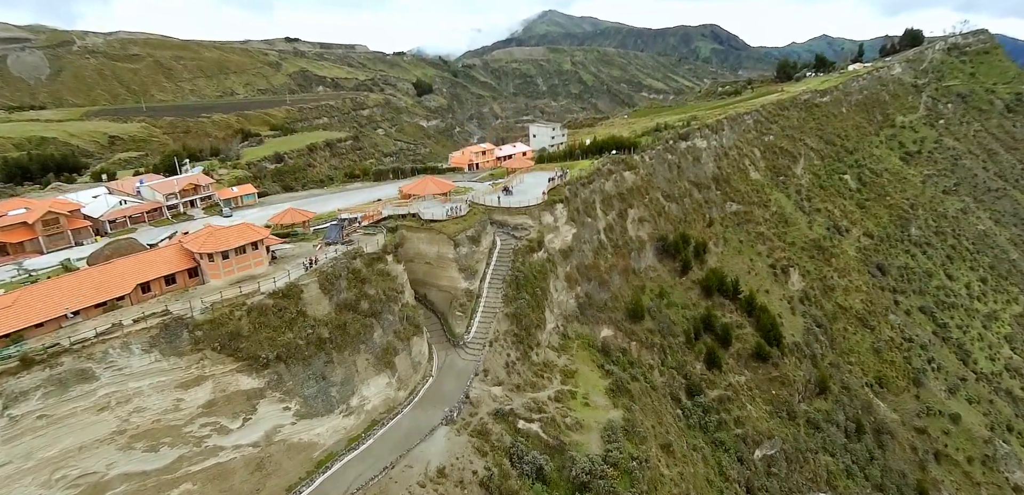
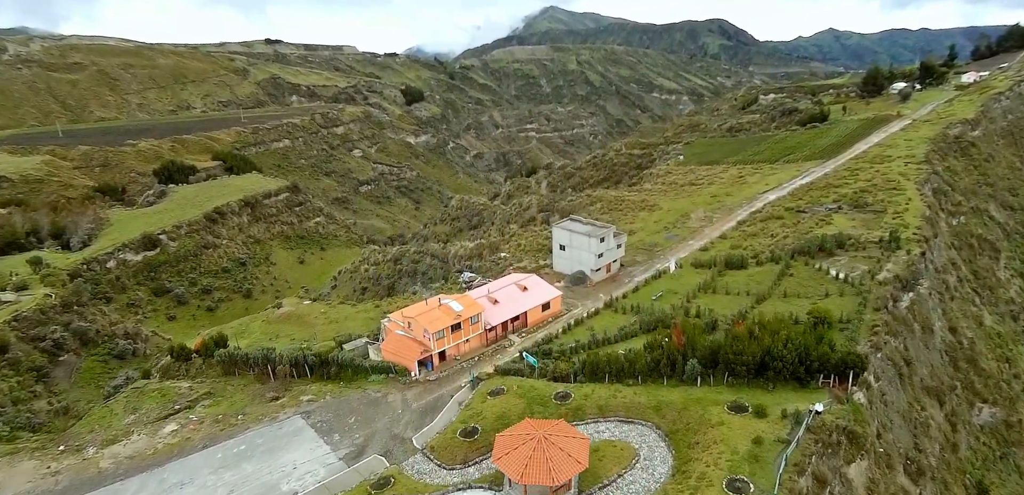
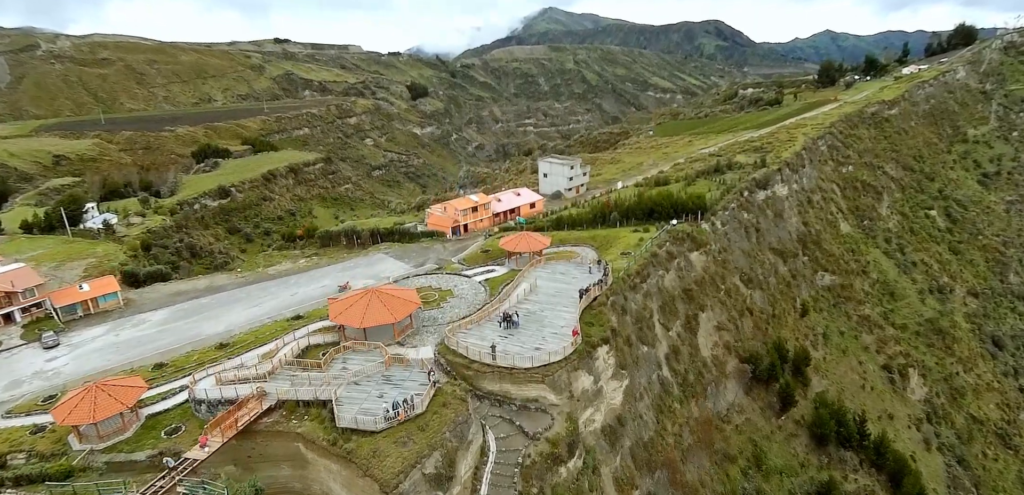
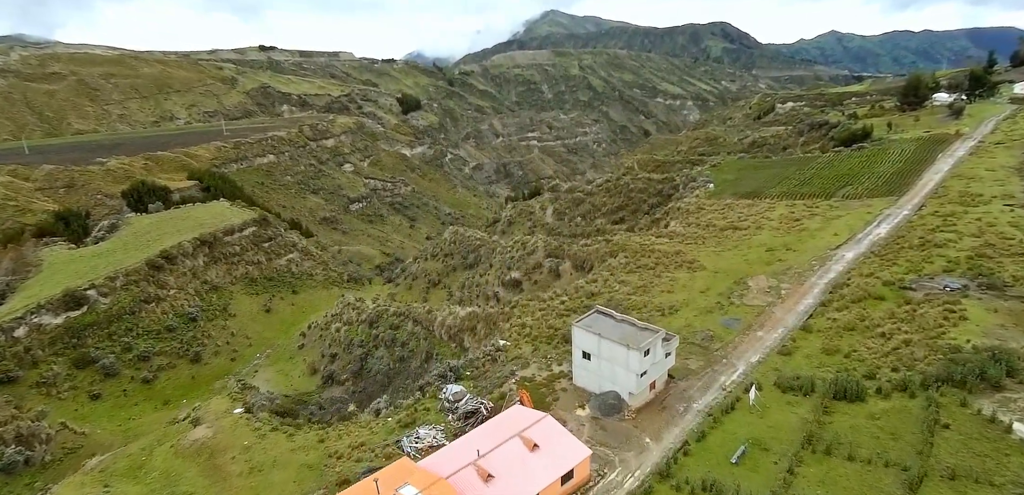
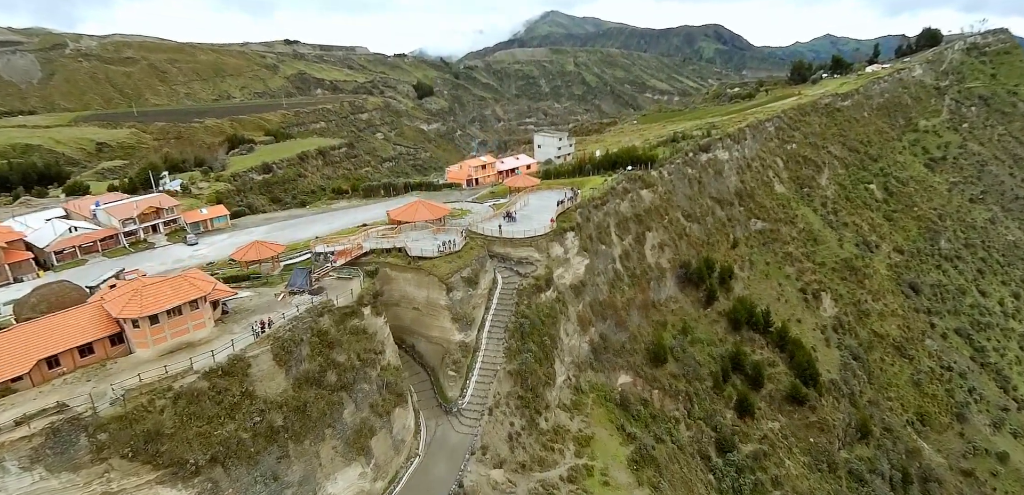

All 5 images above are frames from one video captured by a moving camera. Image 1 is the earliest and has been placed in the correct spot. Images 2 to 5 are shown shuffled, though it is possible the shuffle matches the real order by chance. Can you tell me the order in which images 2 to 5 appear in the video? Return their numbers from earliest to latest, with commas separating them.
5, 3, 2, 4
